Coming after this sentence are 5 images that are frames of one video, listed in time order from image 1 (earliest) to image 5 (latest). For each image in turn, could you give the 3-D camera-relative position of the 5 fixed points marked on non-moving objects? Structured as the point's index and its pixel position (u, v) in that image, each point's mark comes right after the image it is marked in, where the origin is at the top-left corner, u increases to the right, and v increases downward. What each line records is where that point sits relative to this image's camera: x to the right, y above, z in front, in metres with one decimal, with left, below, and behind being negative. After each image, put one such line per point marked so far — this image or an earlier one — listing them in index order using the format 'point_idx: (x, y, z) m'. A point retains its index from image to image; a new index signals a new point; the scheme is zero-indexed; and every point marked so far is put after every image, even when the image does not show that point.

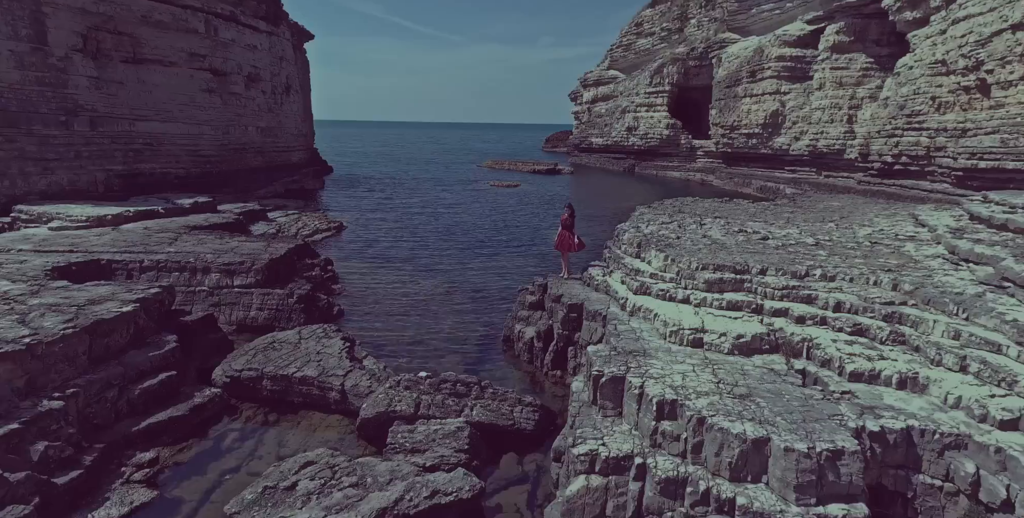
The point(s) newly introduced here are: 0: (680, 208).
0: (+4.6, +1.4, +15.3) m
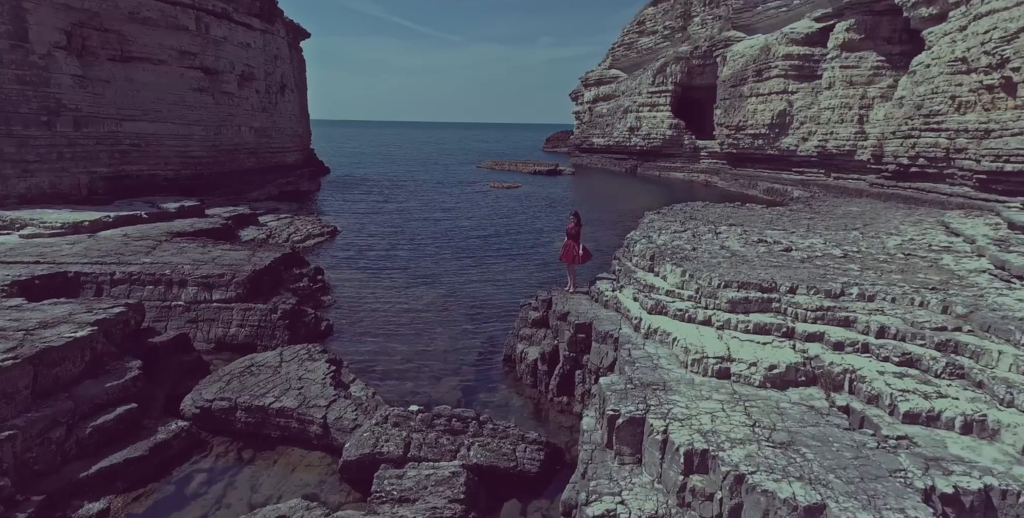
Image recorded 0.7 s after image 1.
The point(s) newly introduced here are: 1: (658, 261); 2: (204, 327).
0: (+4.7, +1.1, +14.4) m
1: (+2.5, 0.0, +9.5) m
2: (-5.9, -1.3, +10.6) m
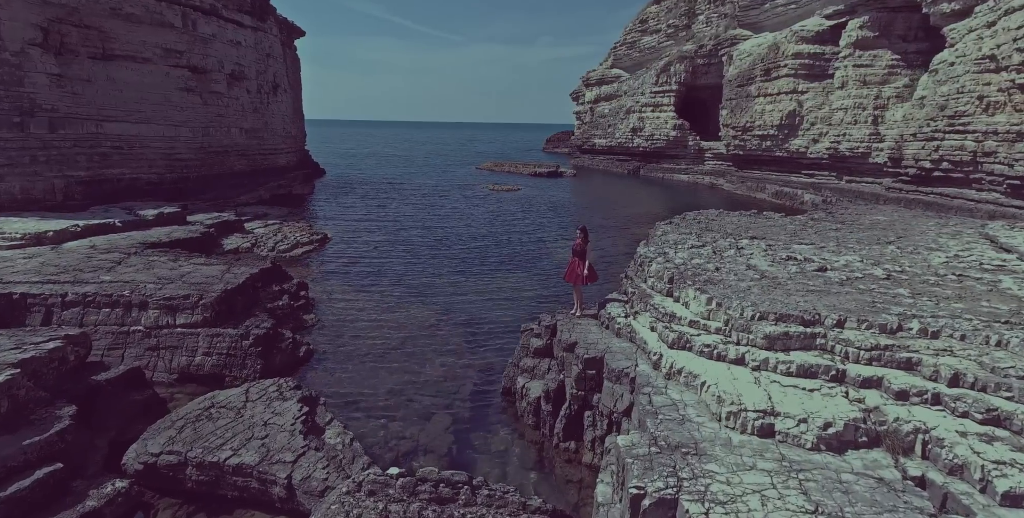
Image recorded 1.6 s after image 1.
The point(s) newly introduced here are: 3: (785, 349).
0: (+4.6, +0.8, +13.3) m
1: (+2.5, -0.4, +8.4) m
2: (-5.9, -1.6, +9.4) m
3: (+3.3, -1.1, +6.7) m
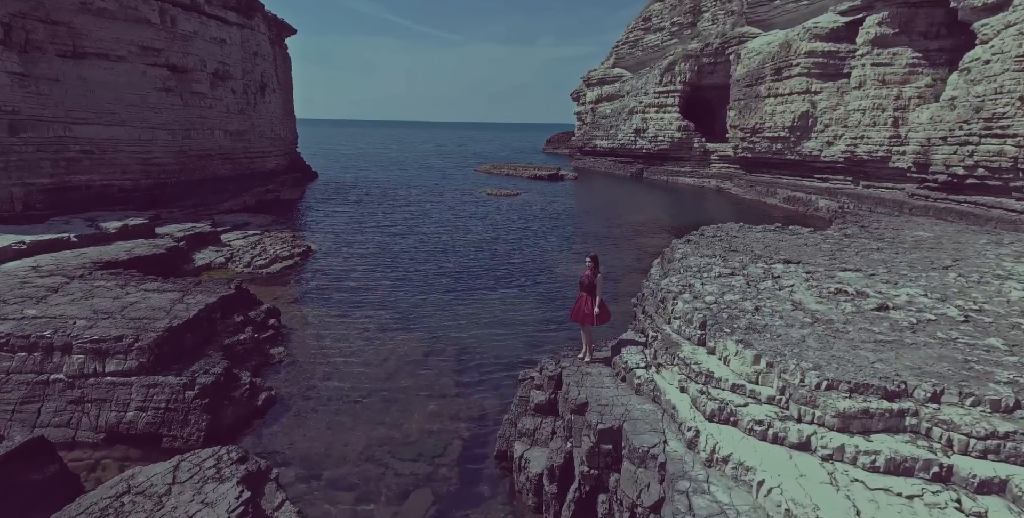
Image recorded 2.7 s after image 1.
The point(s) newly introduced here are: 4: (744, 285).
0: (+4.6, +0.3, +11.7) m
1: (+2.4, -0.9, +6.8) m
2: (-5.9, -2.1, +7.8) m
3: (+3.2, -1.6, +5.1) m
4: (+3.6, -0.4, +8.5) m
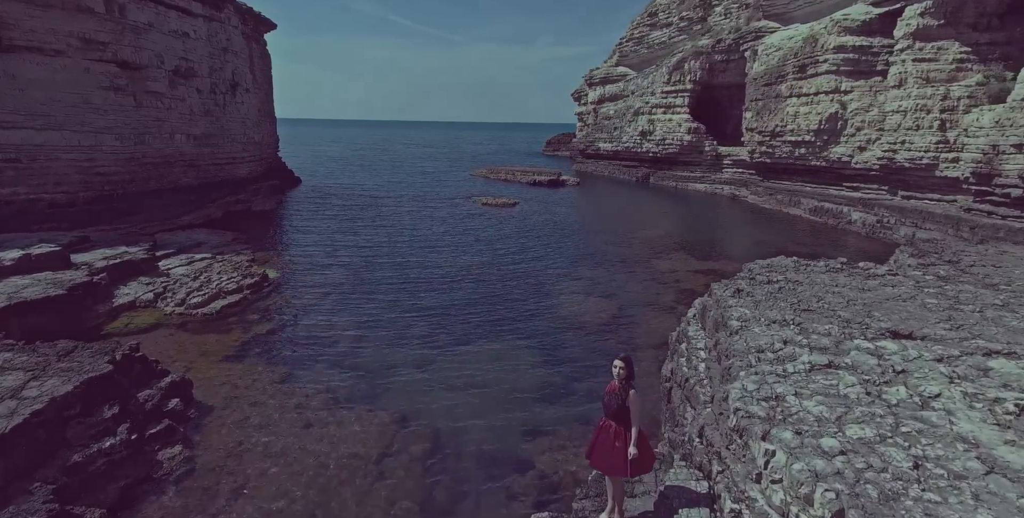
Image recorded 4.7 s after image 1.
0: (+4.4, -0.6, +8.5) m
1: (+2.3, -1.8, +3.6) m
2: (-6.1, -3.1, +4.7) m
3: (+3.1, -2.5, +1.9) m
4: (+3.4, -1.3, +5.4) m
